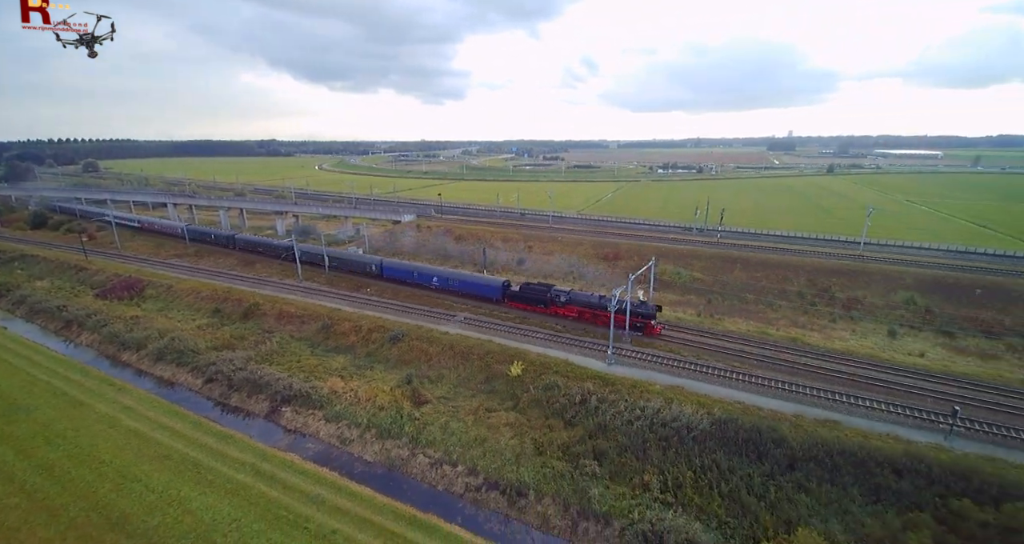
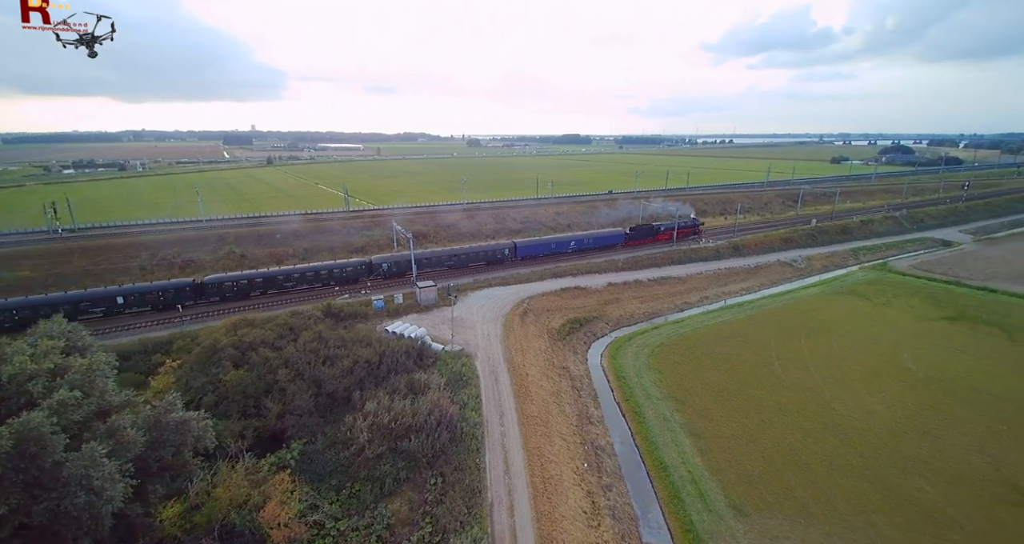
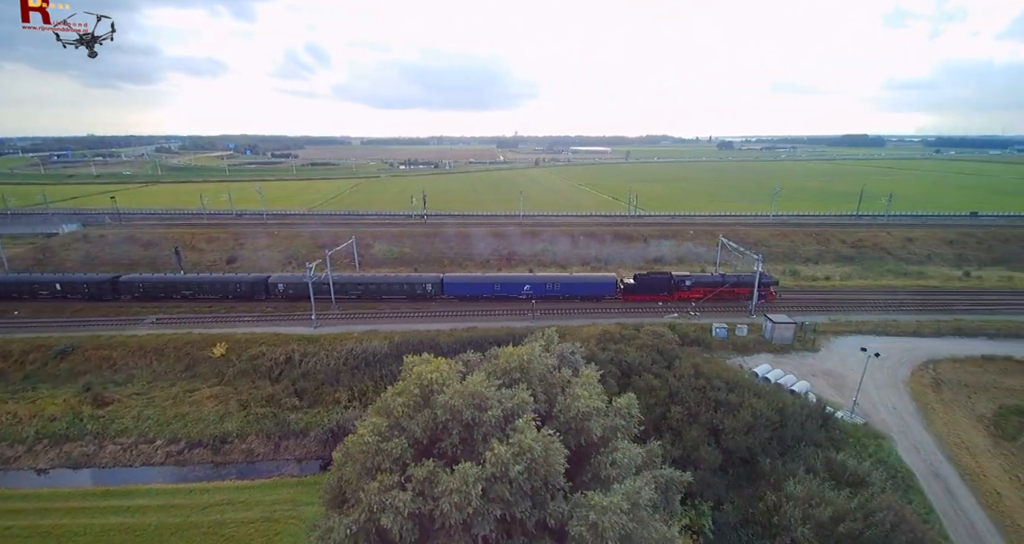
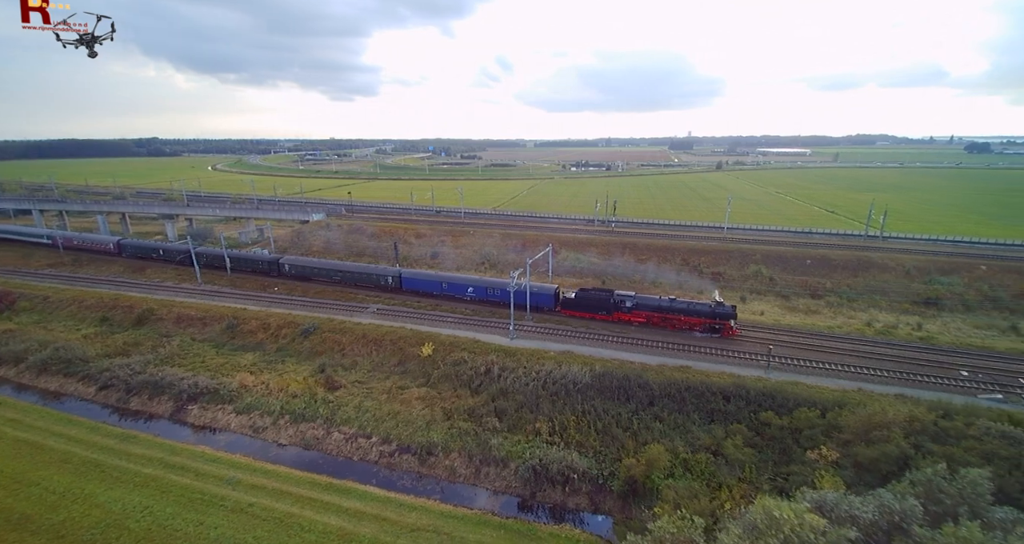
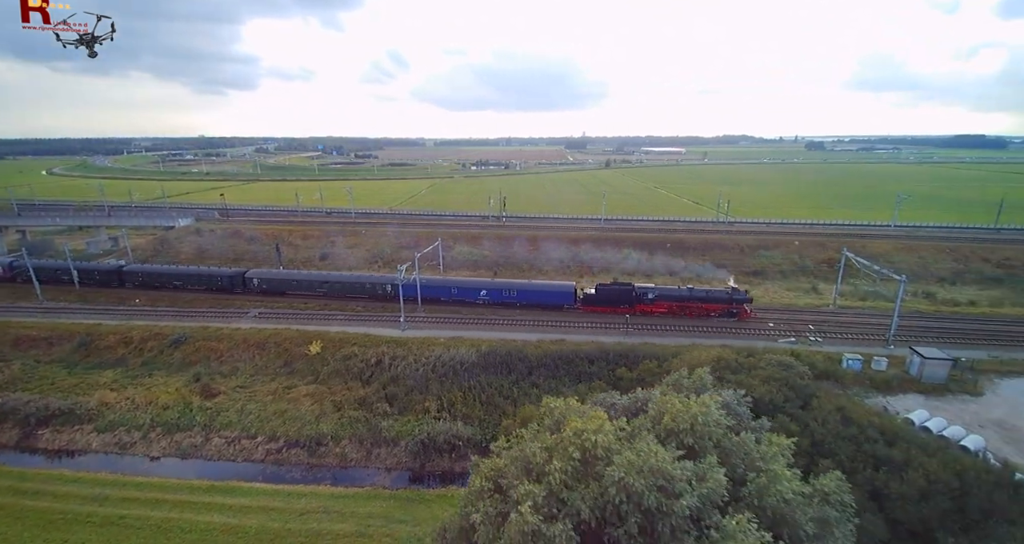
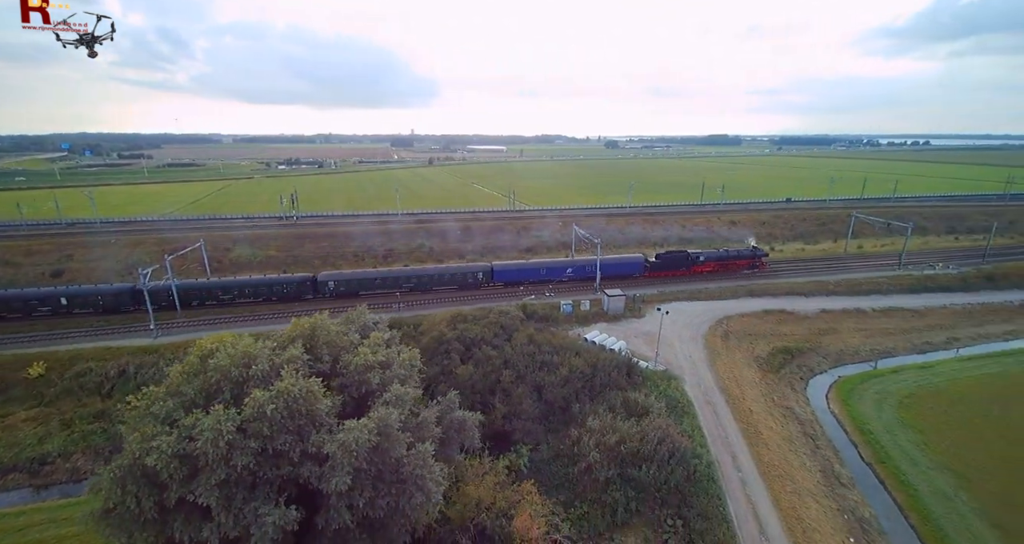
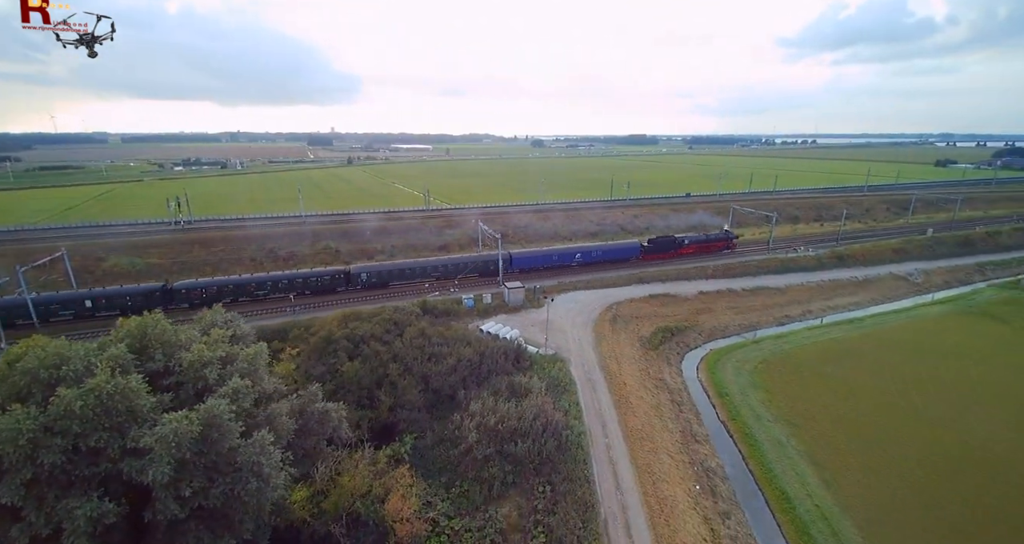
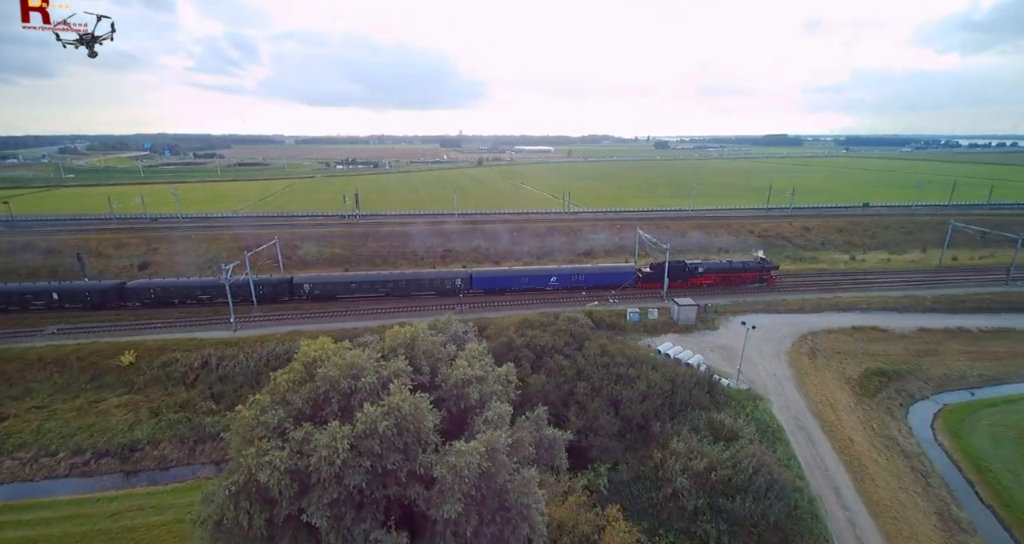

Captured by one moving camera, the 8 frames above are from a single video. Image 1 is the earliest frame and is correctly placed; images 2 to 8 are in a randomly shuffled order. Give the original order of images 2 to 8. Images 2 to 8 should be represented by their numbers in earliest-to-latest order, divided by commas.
4, 5, 3, 8, 6, 7, 2
